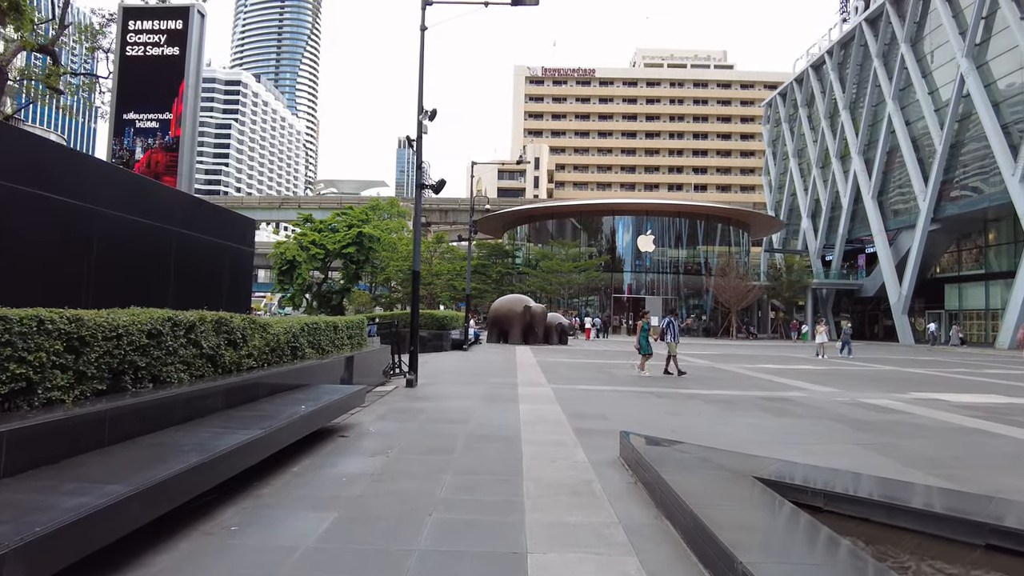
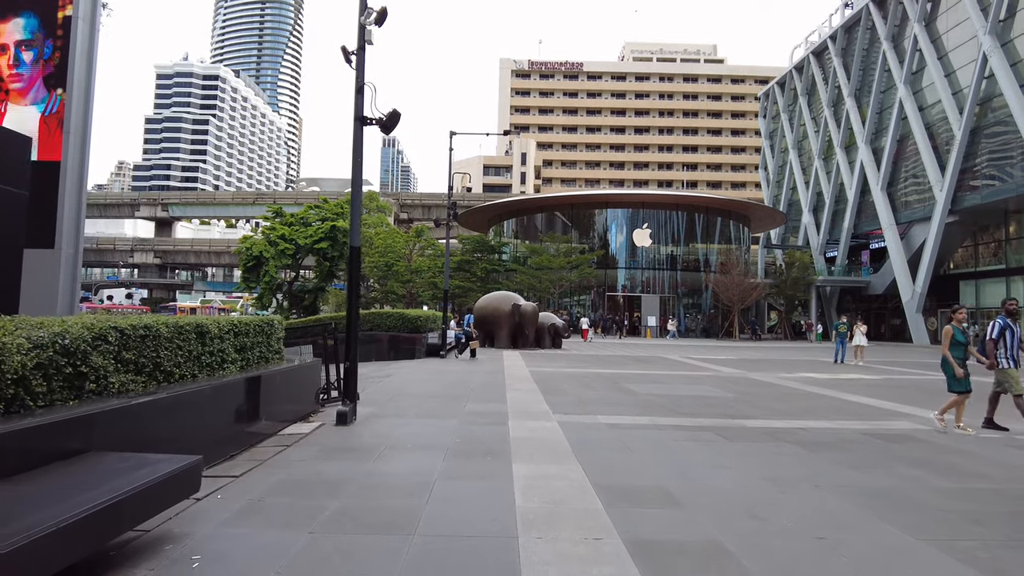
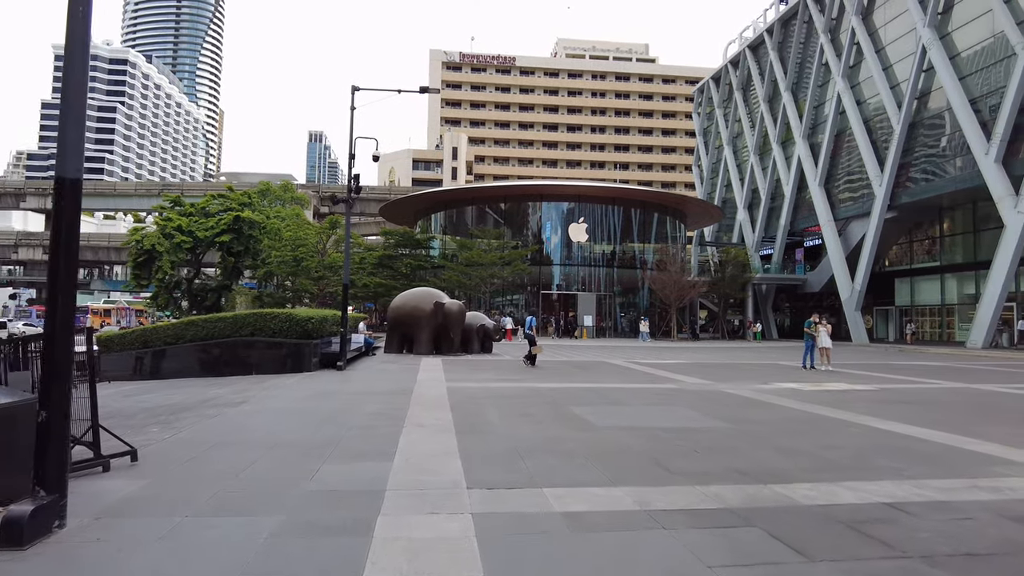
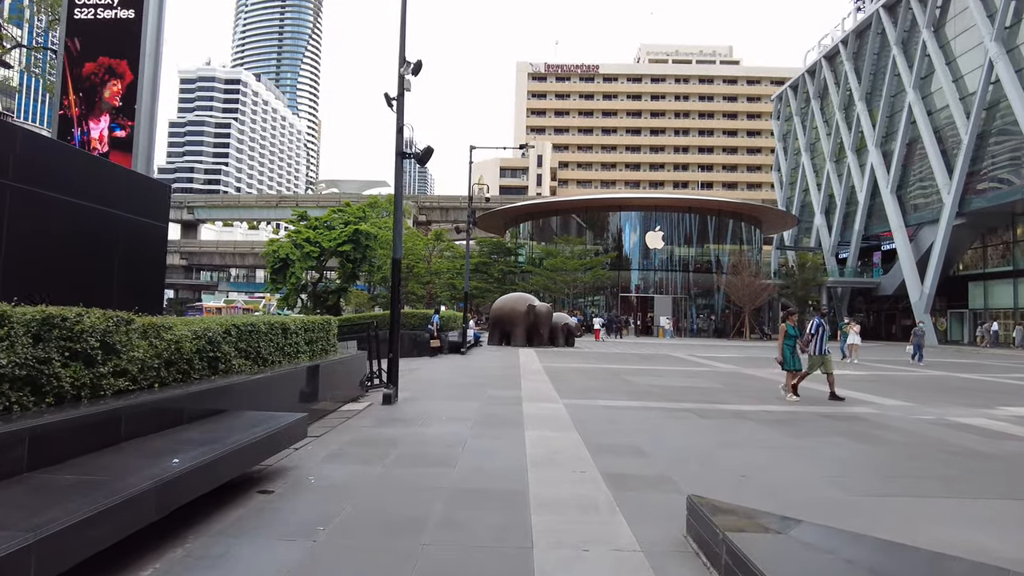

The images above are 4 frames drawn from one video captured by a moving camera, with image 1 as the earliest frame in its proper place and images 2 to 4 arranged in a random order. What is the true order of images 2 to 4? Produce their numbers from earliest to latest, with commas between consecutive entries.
4, 2, 3
